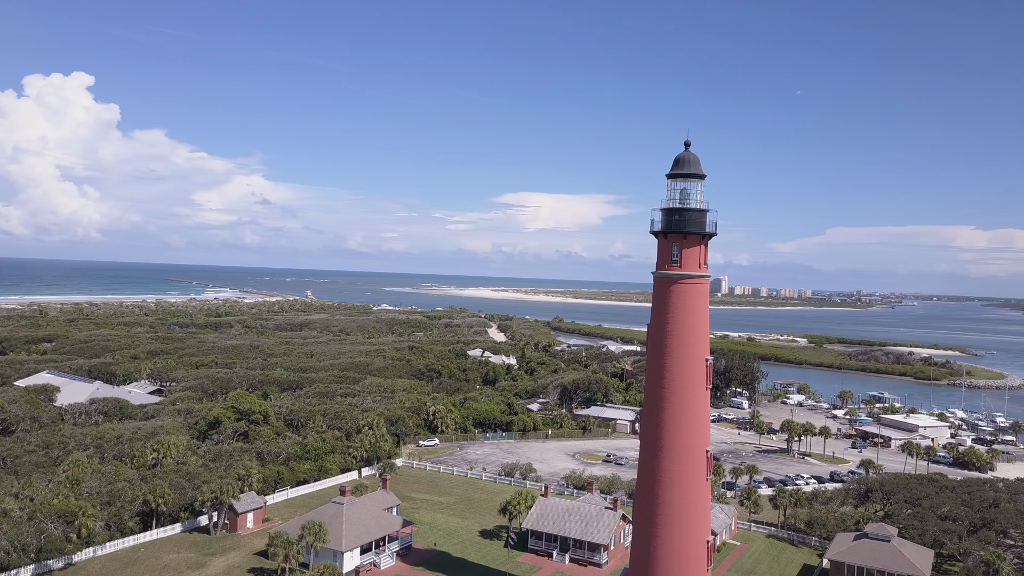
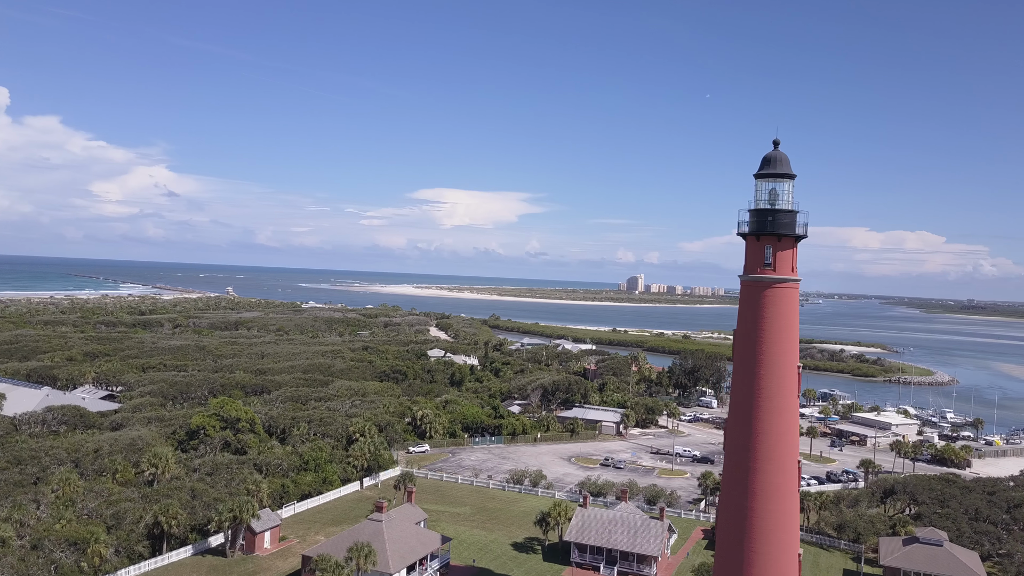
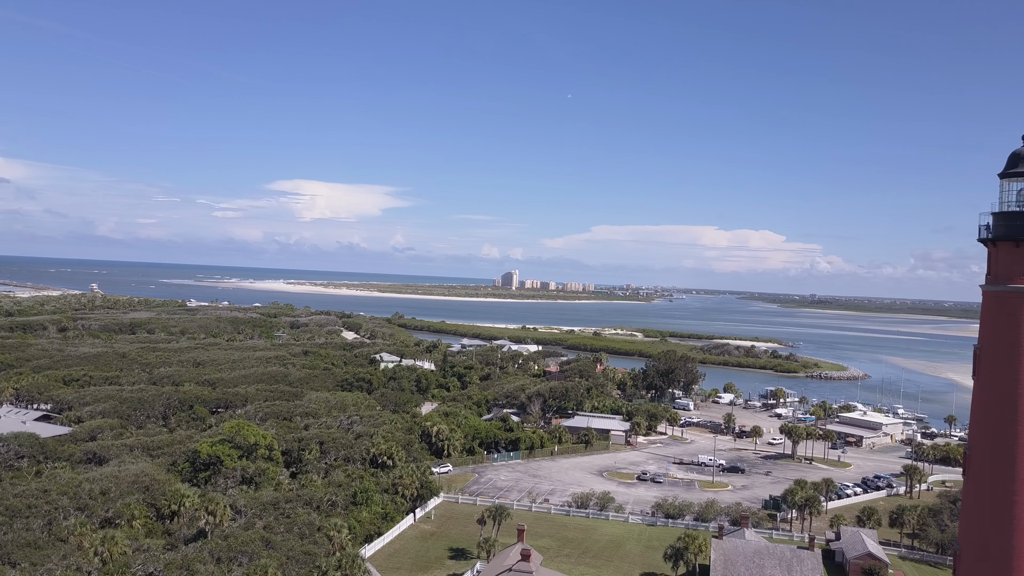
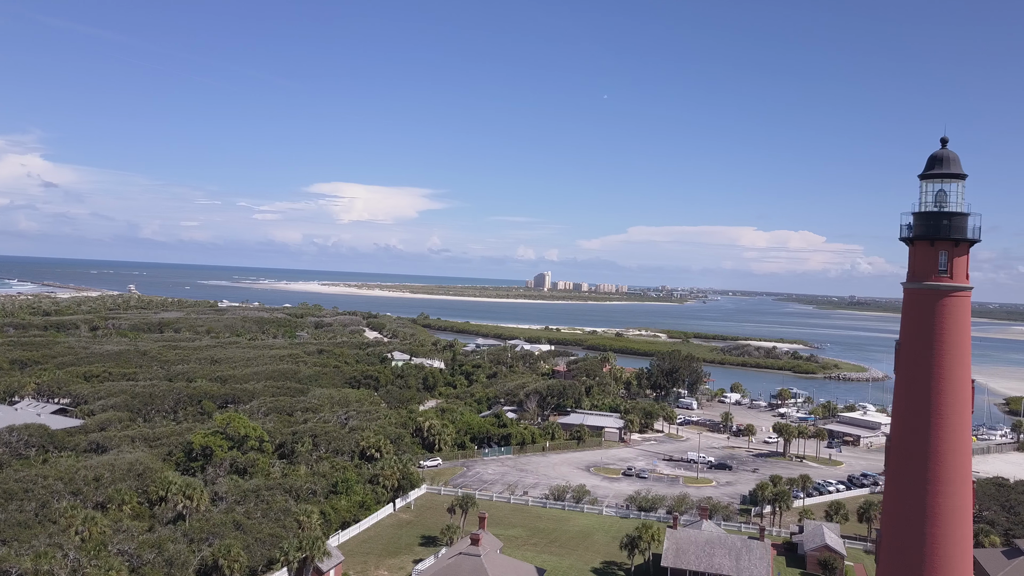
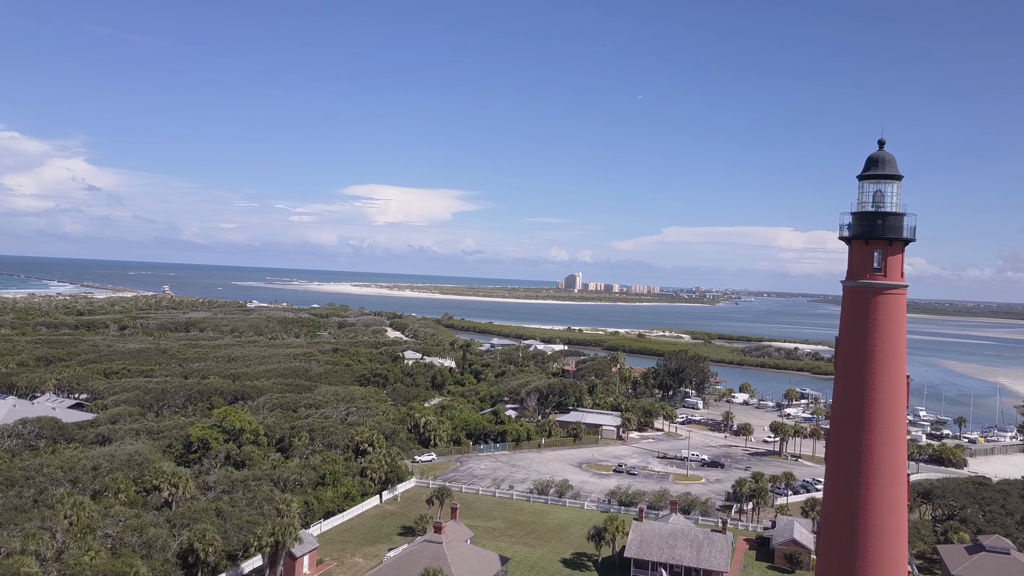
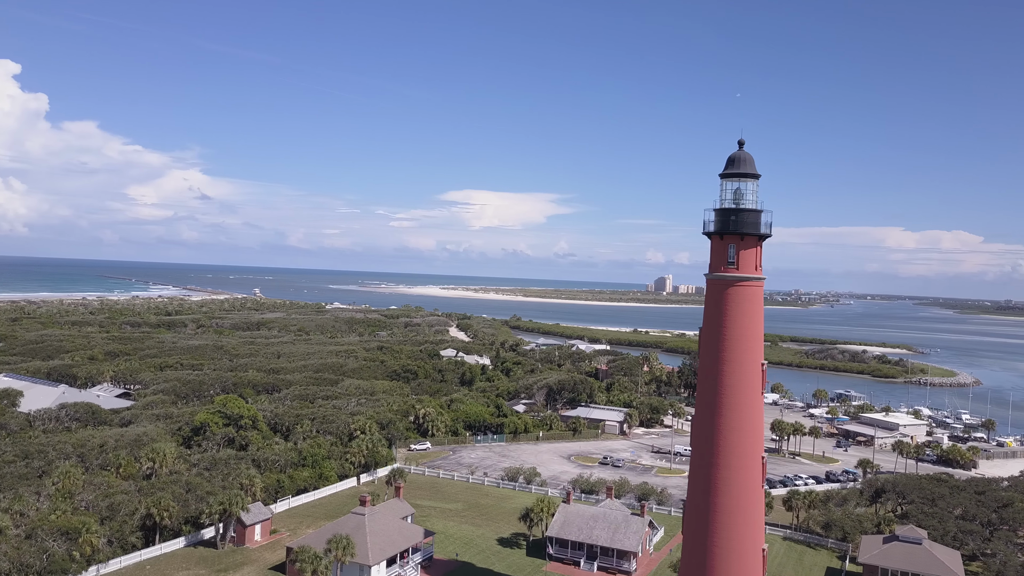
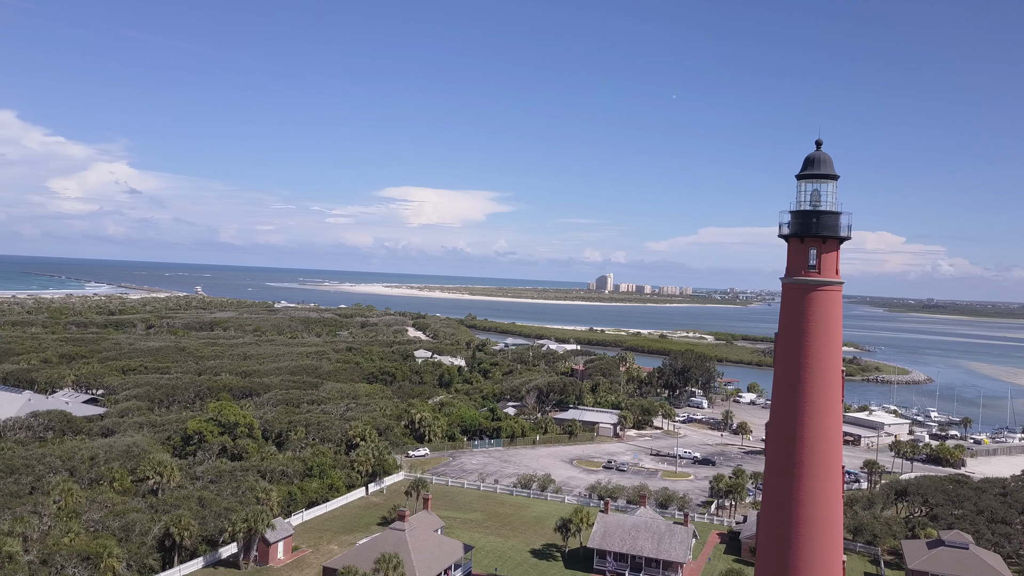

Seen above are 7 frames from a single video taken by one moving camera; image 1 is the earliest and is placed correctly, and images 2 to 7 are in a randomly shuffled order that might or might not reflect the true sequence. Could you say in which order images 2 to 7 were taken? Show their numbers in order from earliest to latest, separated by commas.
6, 2, 7, 5, 4, 3
